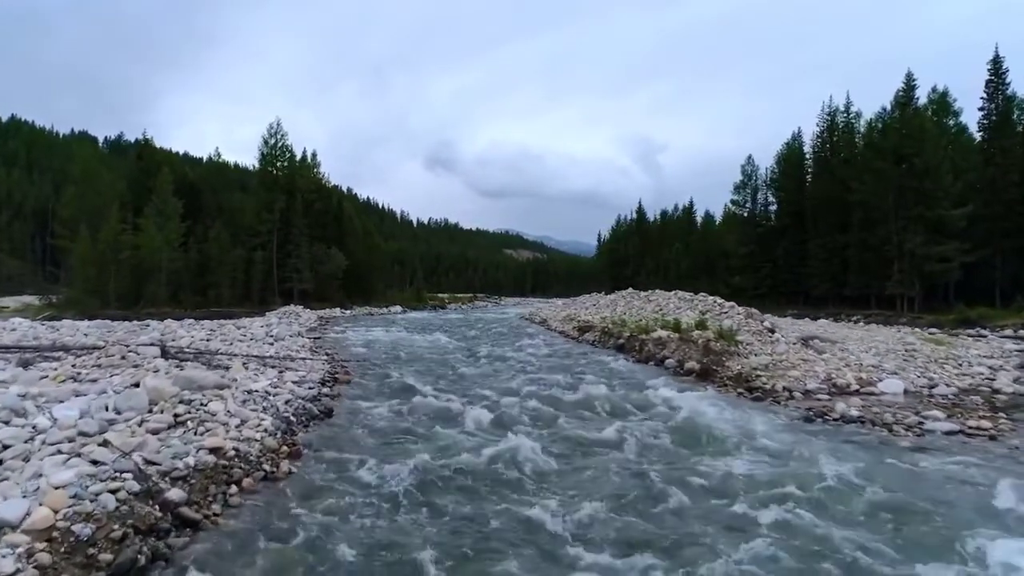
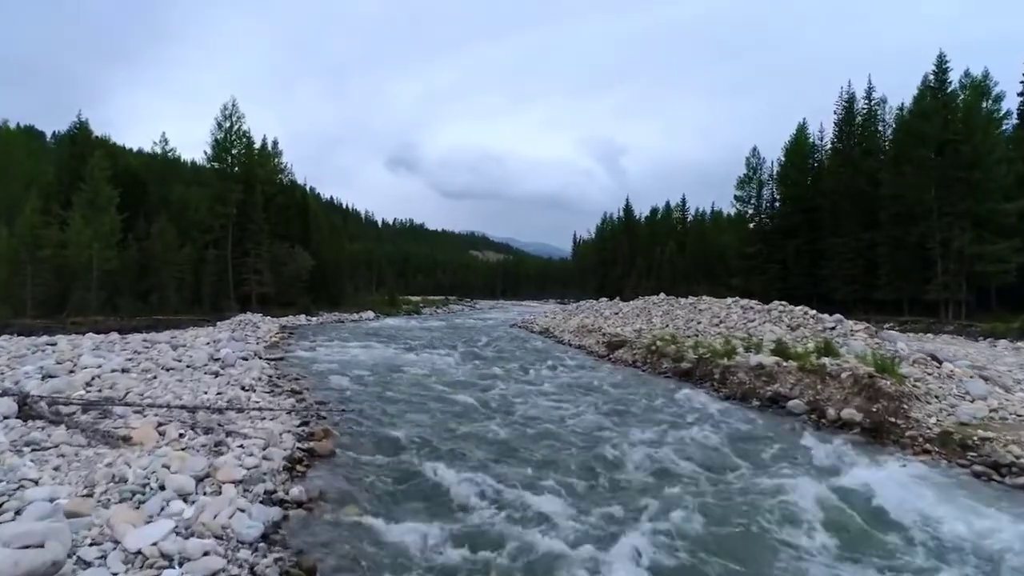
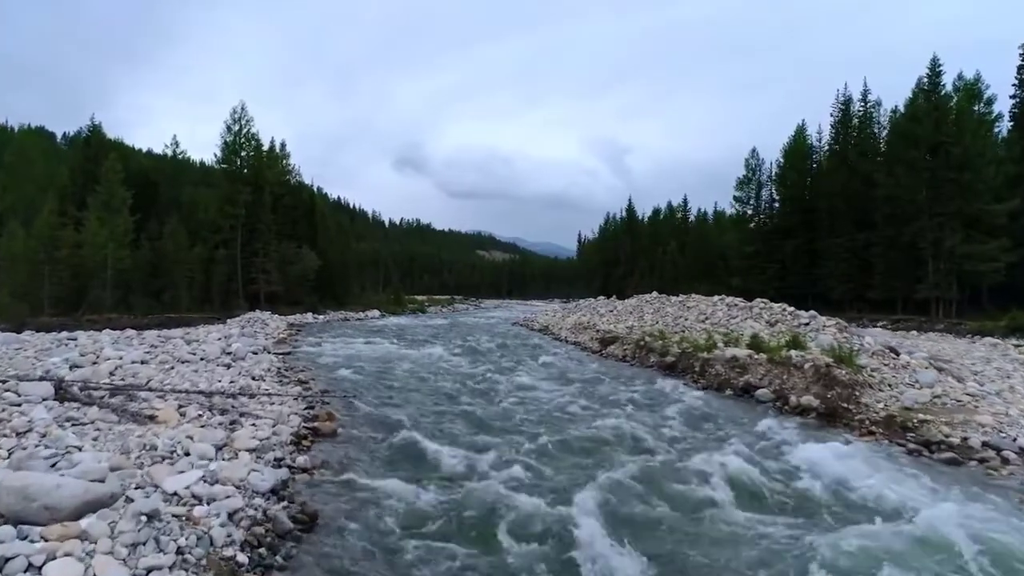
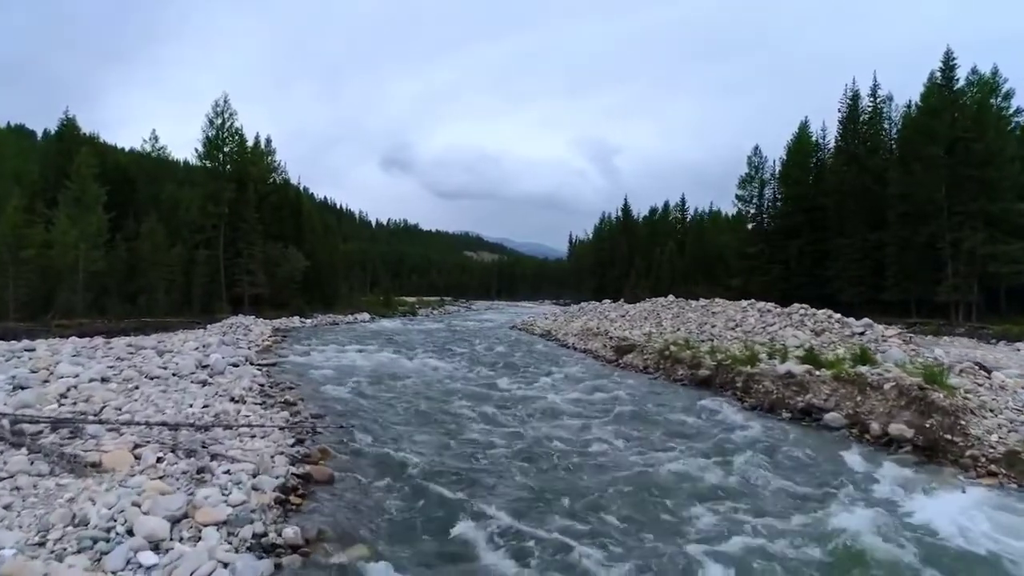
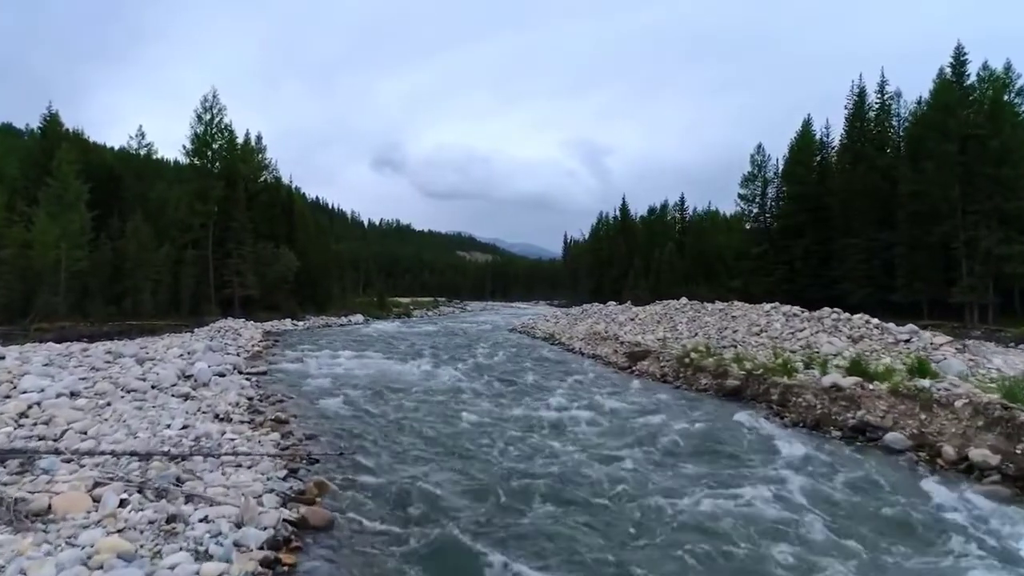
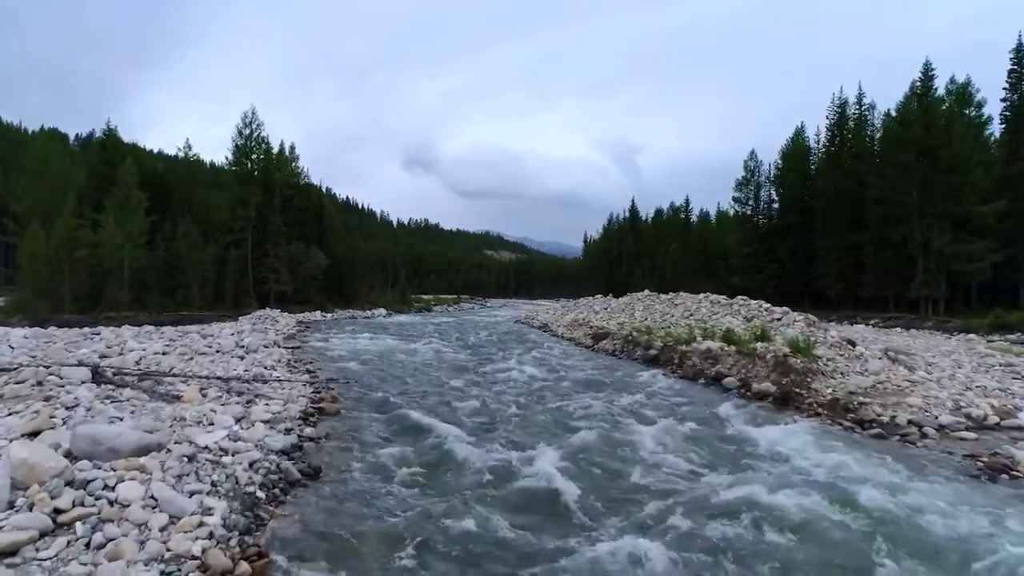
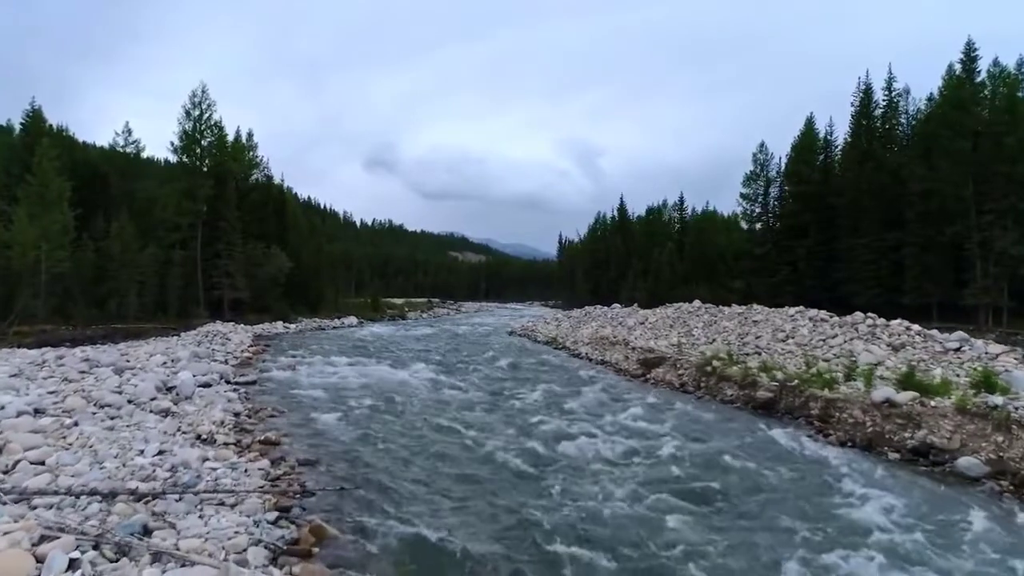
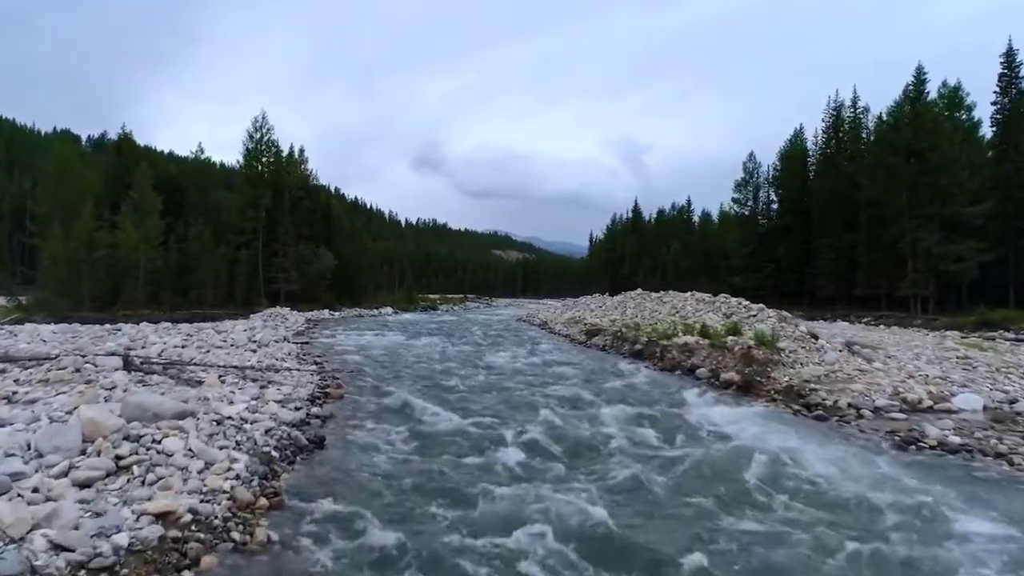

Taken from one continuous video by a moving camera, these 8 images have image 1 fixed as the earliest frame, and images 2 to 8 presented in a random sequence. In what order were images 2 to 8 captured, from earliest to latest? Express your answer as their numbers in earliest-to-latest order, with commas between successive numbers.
8, 6, 3, 2, 4, 5, 7
